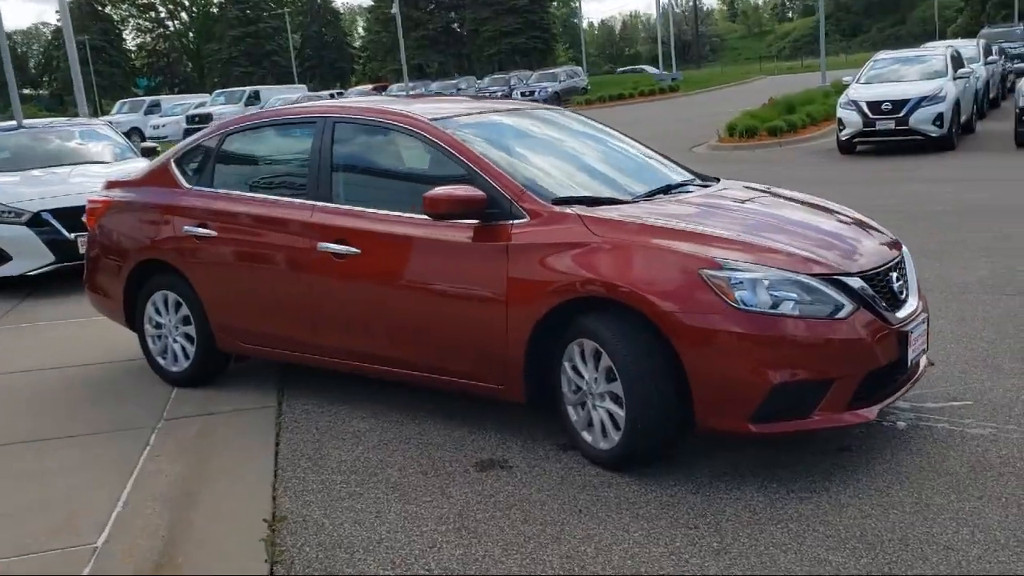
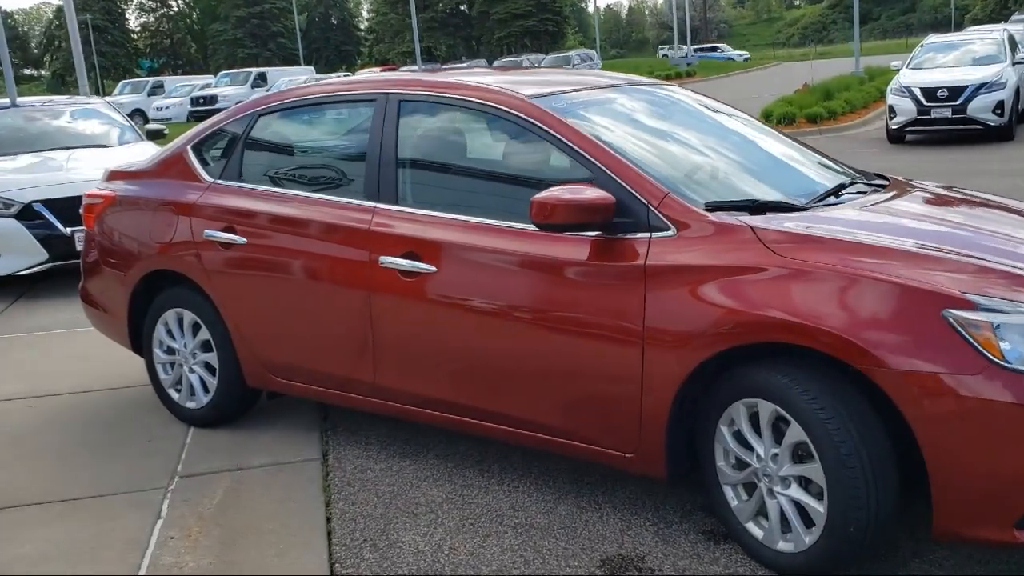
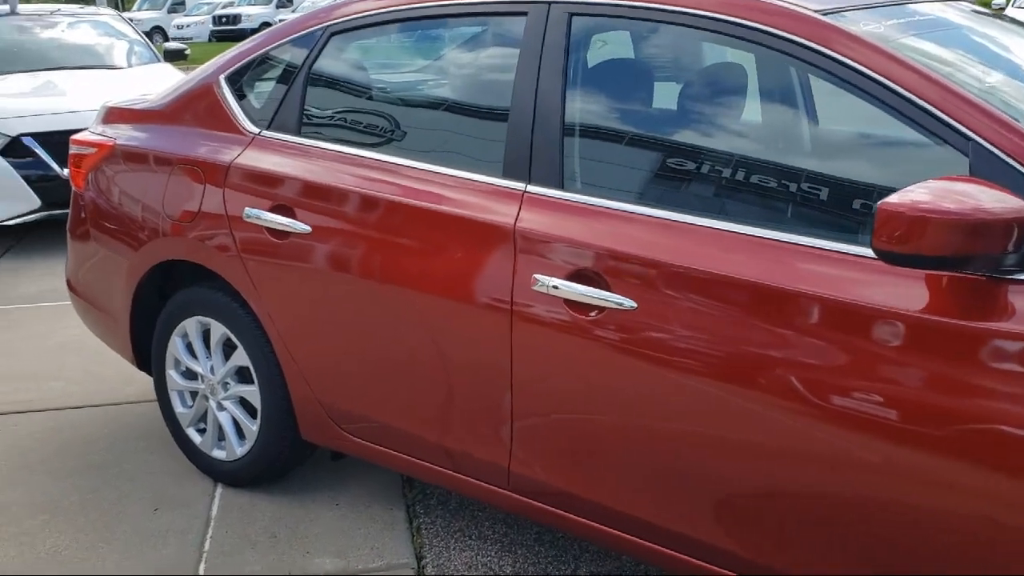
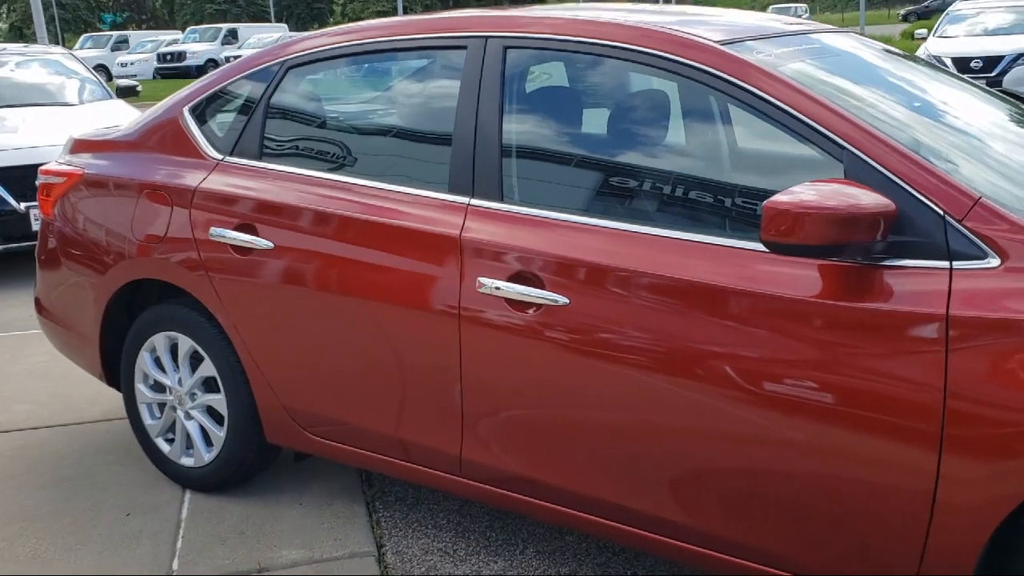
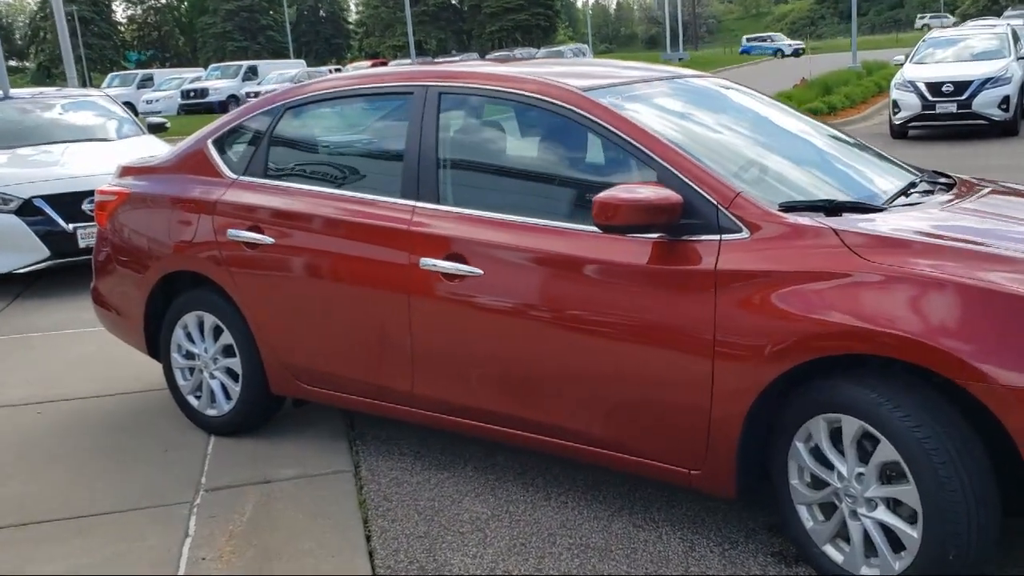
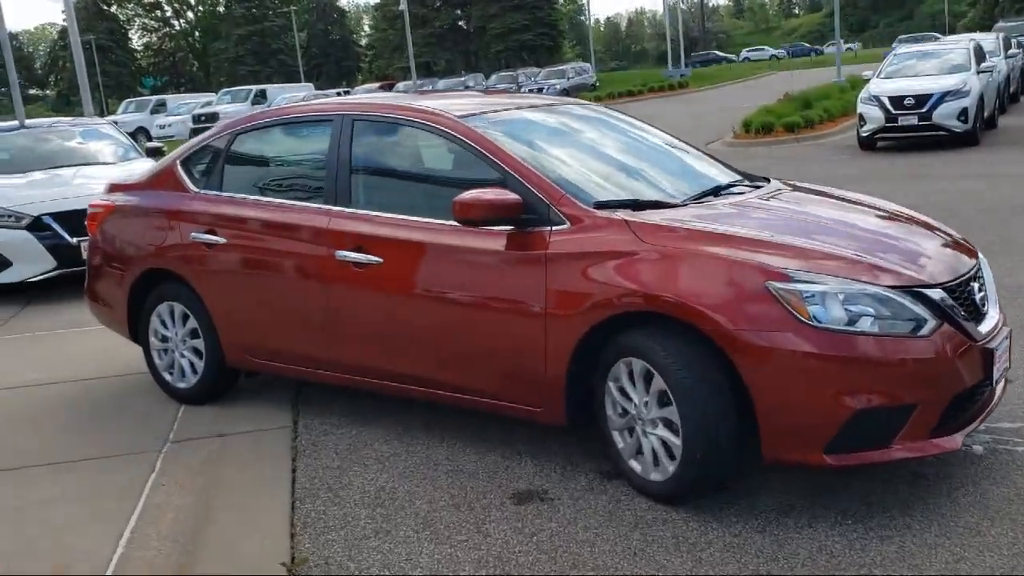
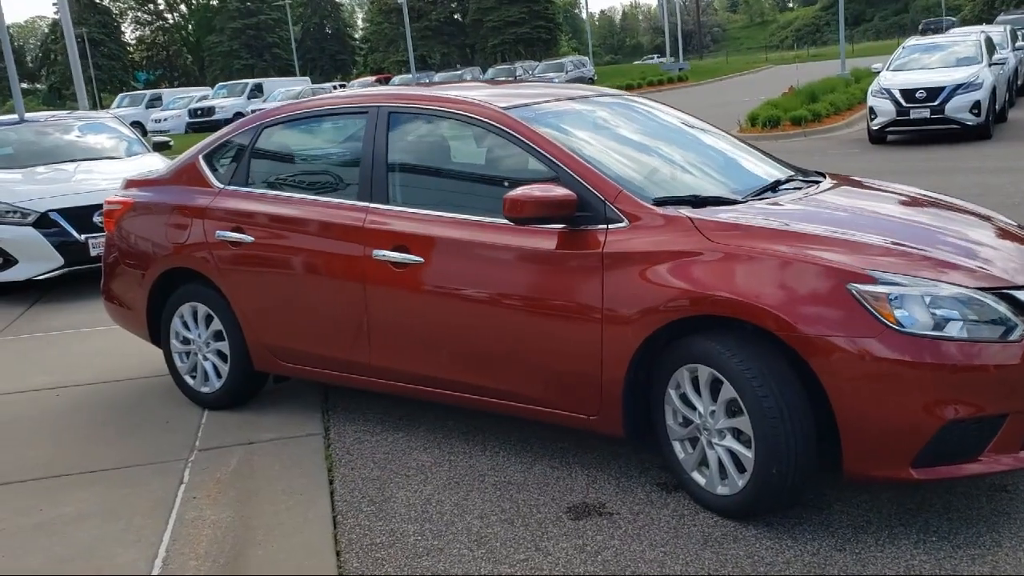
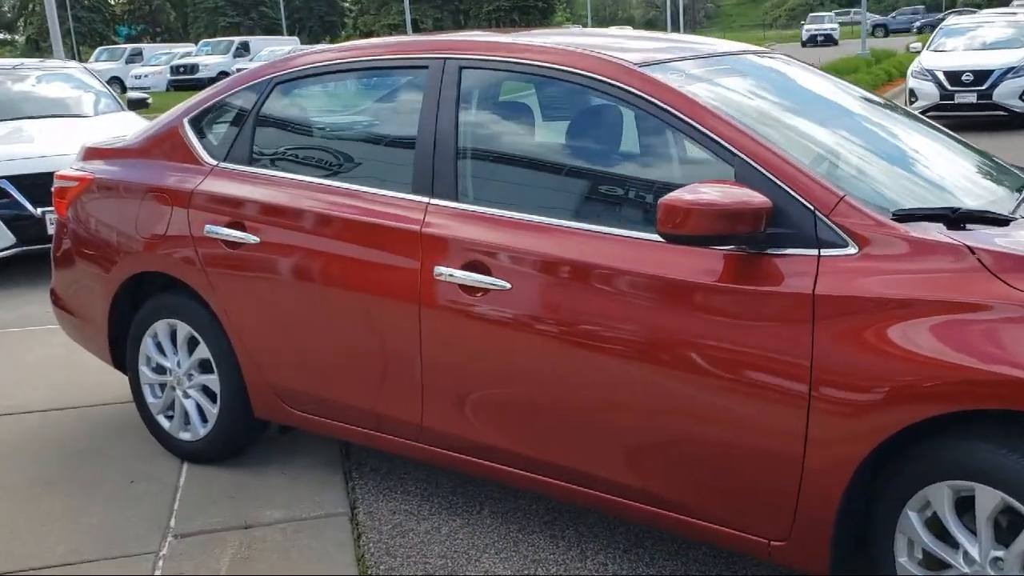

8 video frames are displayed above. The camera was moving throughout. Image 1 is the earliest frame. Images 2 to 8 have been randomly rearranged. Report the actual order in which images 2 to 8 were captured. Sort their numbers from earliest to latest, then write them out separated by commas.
6, 7, 2, 5, 8, 4, 3
